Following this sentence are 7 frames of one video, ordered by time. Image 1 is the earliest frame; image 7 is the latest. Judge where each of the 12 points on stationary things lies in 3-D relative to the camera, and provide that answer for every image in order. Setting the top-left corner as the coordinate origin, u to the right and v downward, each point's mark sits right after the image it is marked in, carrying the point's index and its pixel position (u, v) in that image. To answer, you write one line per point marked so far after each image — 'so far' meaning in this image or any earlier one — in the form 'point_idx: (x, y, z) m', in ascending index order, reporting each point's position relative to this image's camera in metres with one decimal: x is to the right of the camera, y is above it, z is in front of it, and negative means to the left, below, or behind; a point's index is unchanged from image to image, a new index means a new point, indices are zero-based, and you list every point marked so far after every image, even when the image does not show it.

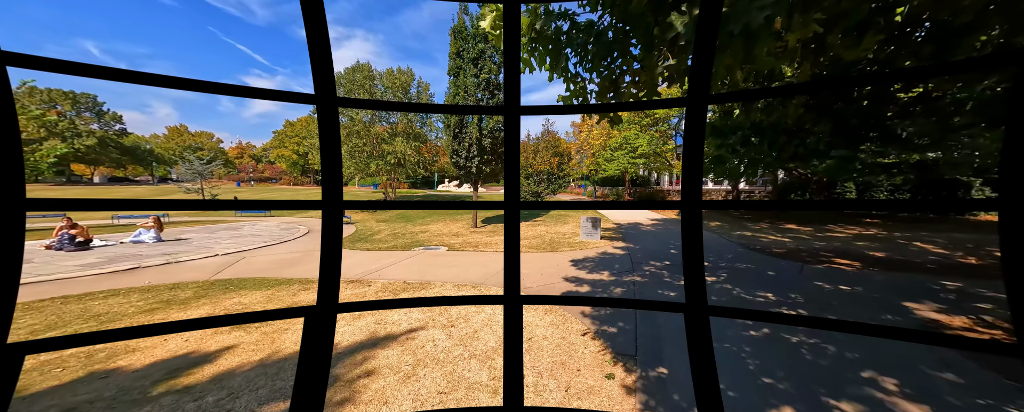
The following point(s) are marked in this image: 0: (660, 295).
0: (+2.5, -1.5, +4.9) m
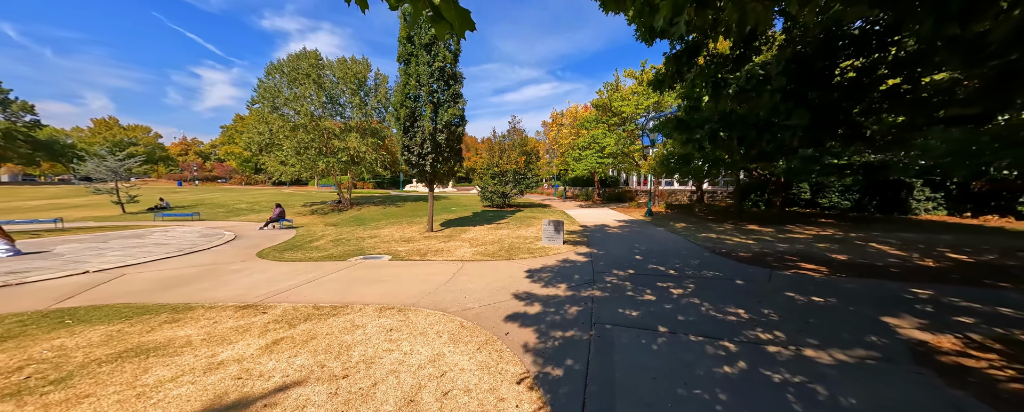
0: (+1.6, -1.6, +4.2) m
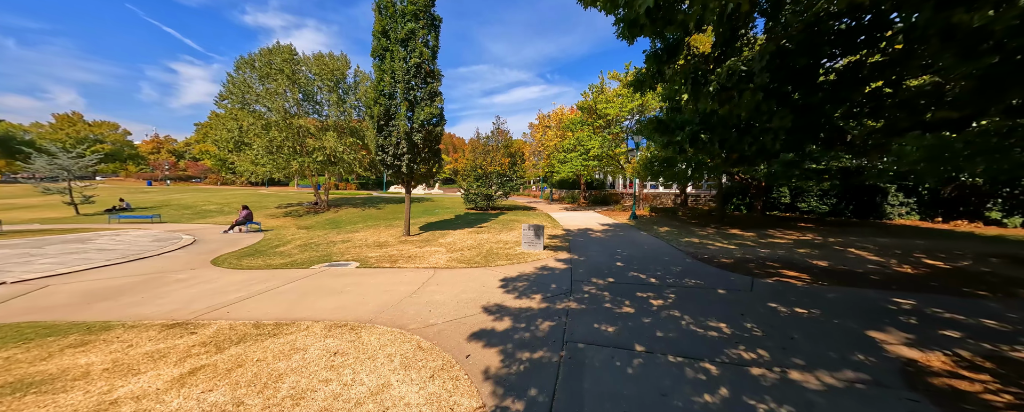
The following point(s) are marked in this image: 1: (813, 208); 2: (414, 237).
0: (+1.1, -1.7, +3.9) m
1: (+15.4, -0.1, +14.5) m
2: (-3.6, -1.1, +10.4) m
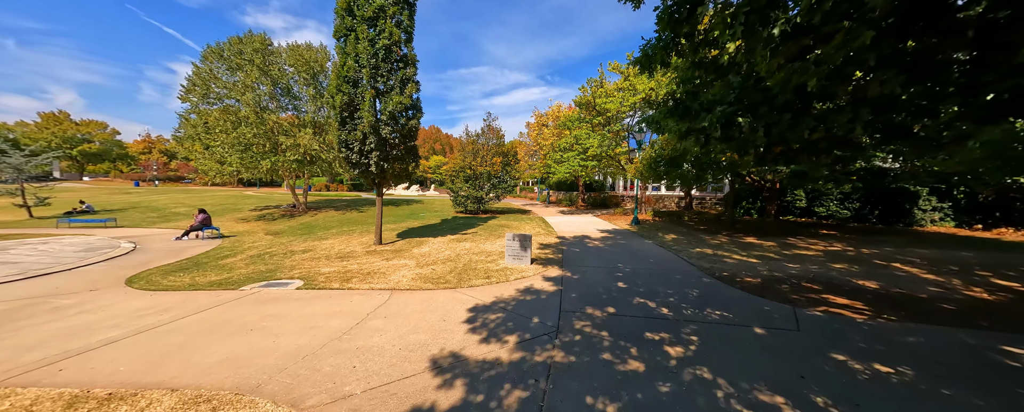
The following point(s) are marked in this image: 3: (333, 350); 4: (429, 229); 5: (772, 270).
0: (+0.6, -1.8, +2.5) m
1: (+14.9, -0.3, +13.3) m
2: (-4.0, -1.3, +9.0) m
3: (-2.2, -1.7, +3.5) m
4: (-3.6, -1.0, +12.3) m
5: (+6.0, -1.5, +6.6) m
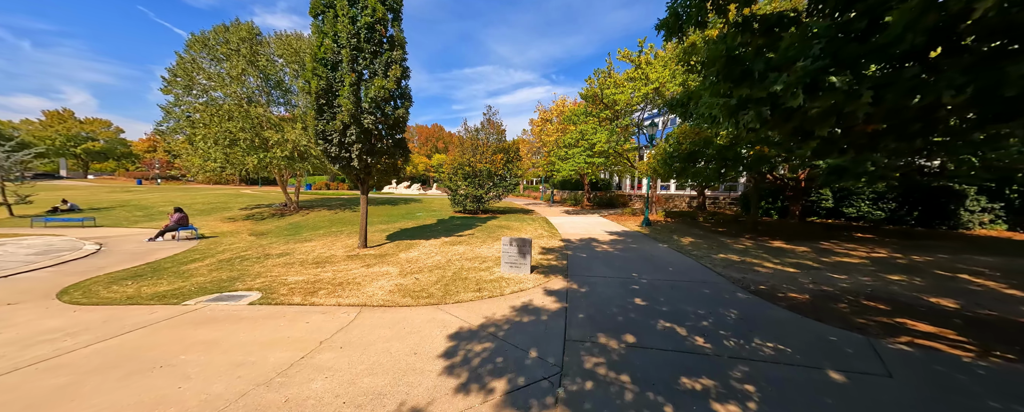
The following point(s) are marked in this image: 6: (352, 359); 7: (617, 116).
0: (+0.5, -1.8, +1.6) m
1: (+14.9, -0.3, +12.1) m
2: (-4.1, -1.3, +8.1) m
3: (-2.3, -1.7, +2.5) m
4: (-3.6, -1.0, +11.3) m
5: (+5.9, -1.5, +5.5) m
6: (-1.8, -1.7, +3.2) m
7: (+5.4, +4.7, +14.6) m
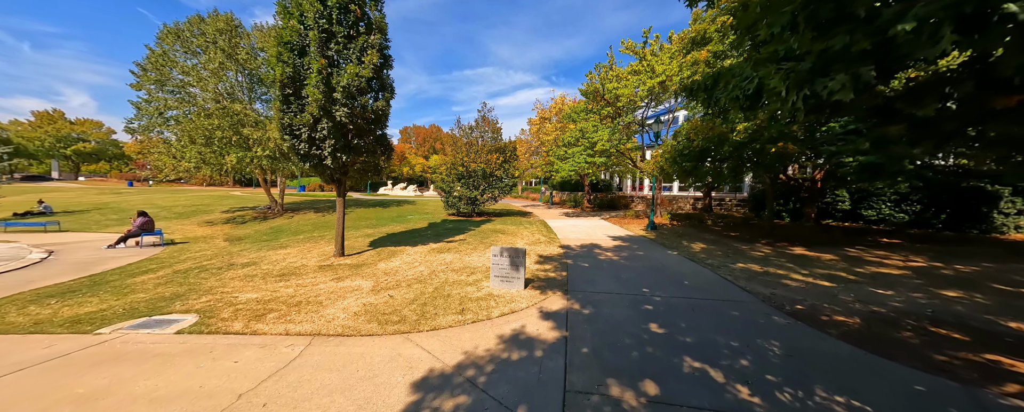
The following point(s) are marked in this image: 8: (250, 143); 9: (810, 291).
0: (+0.4, -1.9, +0.7) m
1: (+14.8, -0.4, +11.3) m
2: (-4.3, -1.4, +7.3) m
3: (-2.4, -1.8, +1.6) m
4: (-3.7, -1.1, +10.5) m
5: (+5.8, -1.6, +4.7) m
6: (-1.9, -1.8, +2.3) m
7: (+5.2, +4.6, +13.8) m
8: (-12.1, +2.9, +13.1) m
9: (+5.4, -1.5, +5.2) m
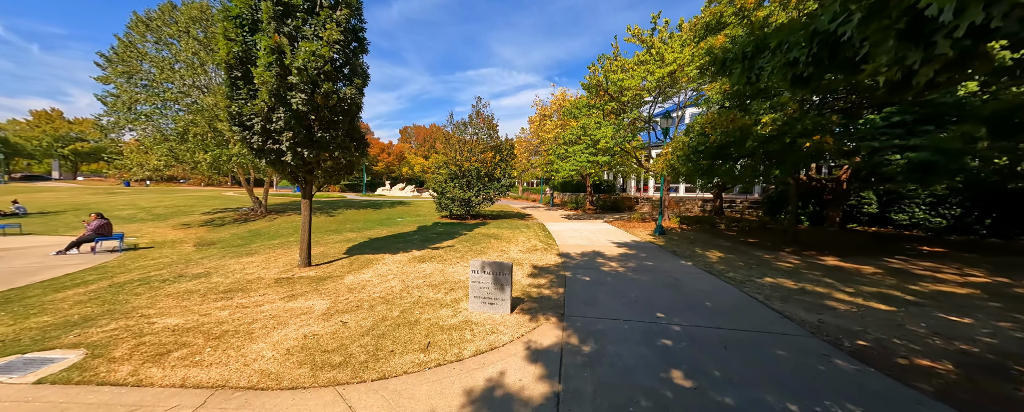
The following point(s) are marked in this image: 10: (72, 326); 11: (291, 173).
0: (+0.1, -1.9, -0.3) m
1: (+14.6, -0.5, +10.2) m
2: (-4.5, -1.4, +6.3) m
3: (-2.7, -1.9, +0.7) m
4: (-4.0, -1.2, +9.5) m
5: (+5.5, -1.7, +3.6) m
6: (-2.2, -1.8, +1.4) m
7: (+5.0, +4.5, +12.8) m
8: (-12.2, +2.8, +12.2) m
9: (+5.2, -1.6, +4.2) m
10: (-6.3, -1.7, +4.1) m
11: (-4.9, +0.7, +6.3) m
